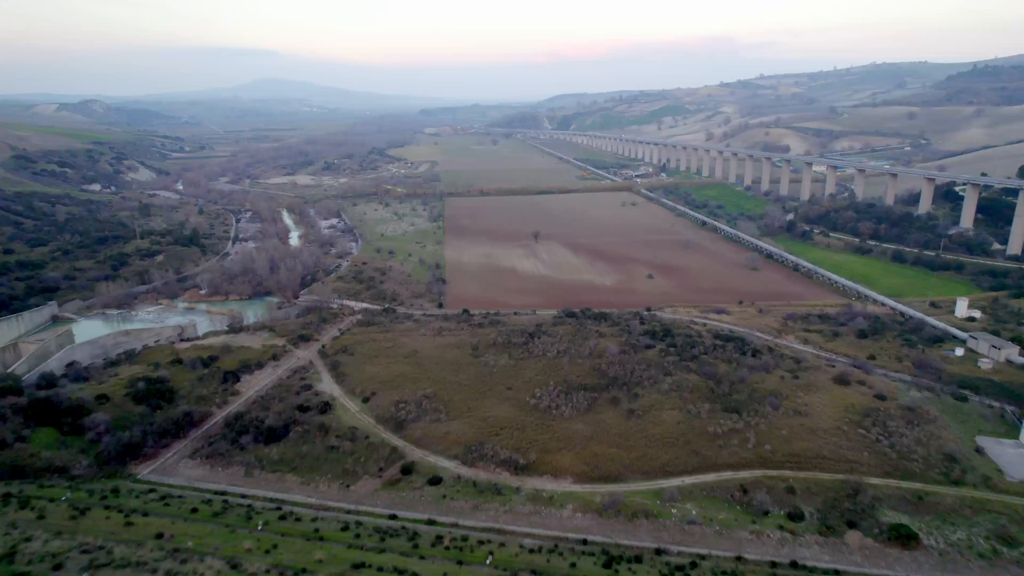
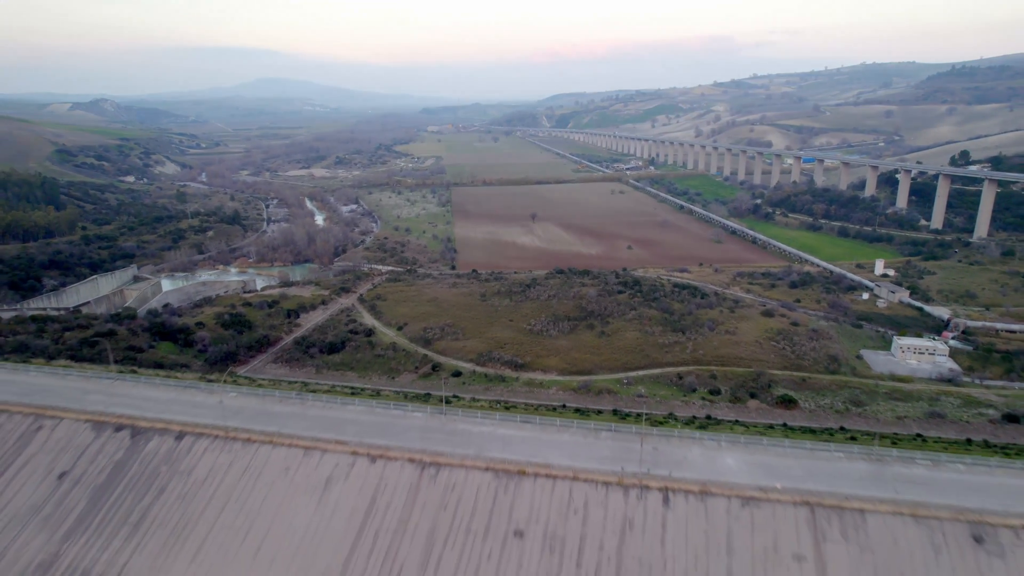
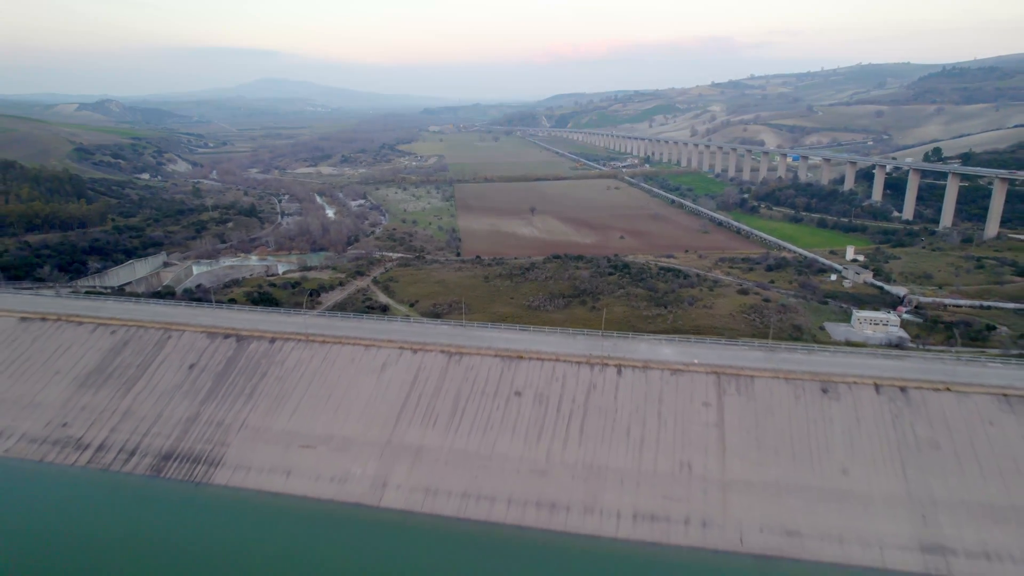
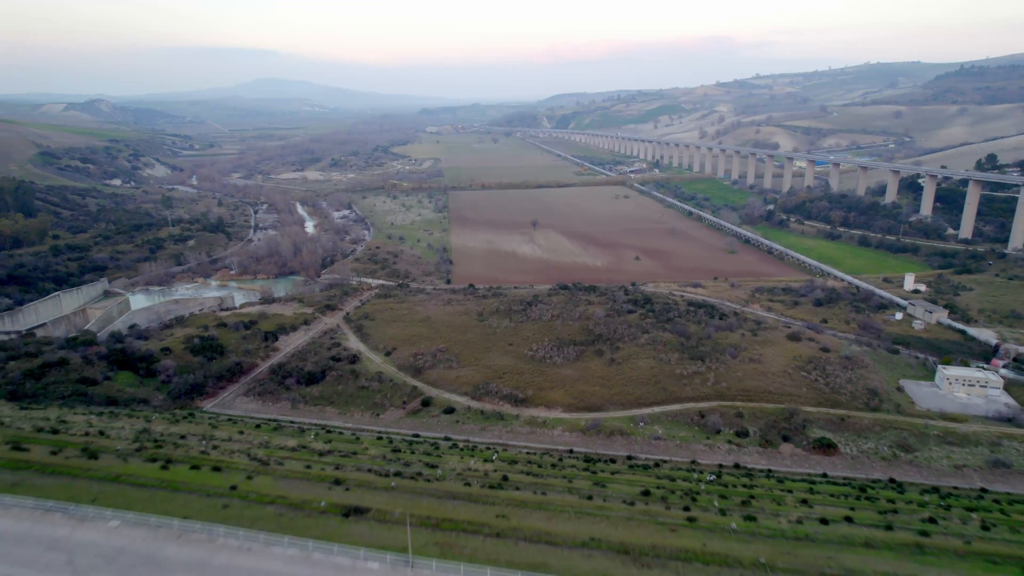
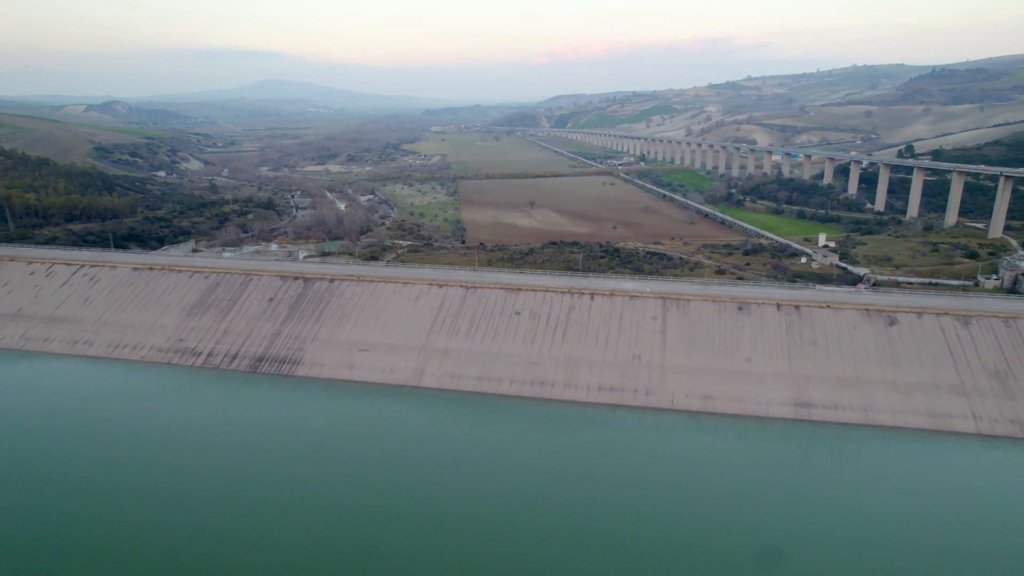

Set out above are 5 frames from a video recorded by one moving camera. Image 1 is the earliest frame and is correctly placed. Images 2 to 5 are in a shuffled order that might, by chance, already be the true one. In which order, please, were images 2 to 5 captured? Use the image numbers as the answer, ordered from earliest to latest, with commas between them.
4, 2, 3, 5
